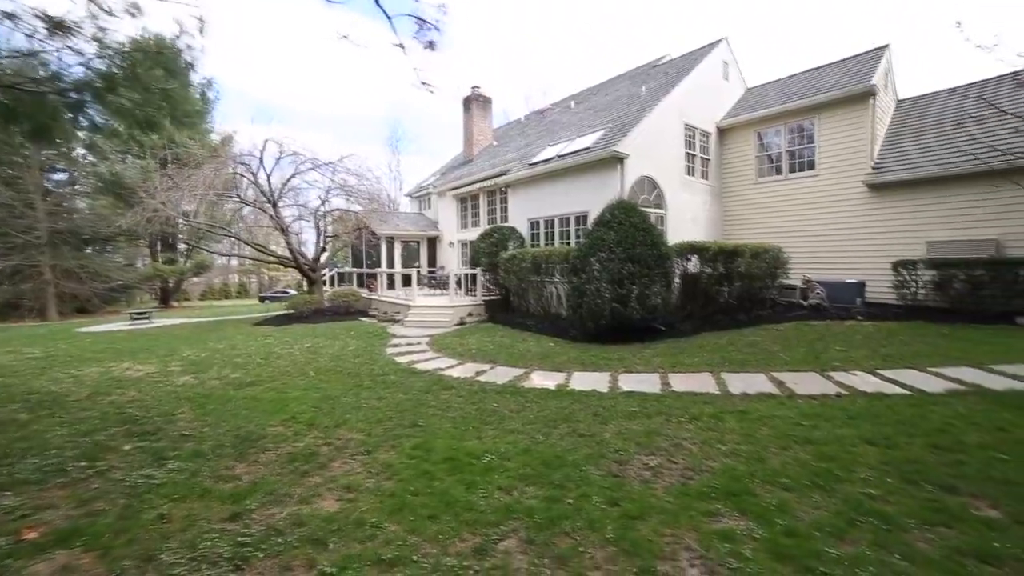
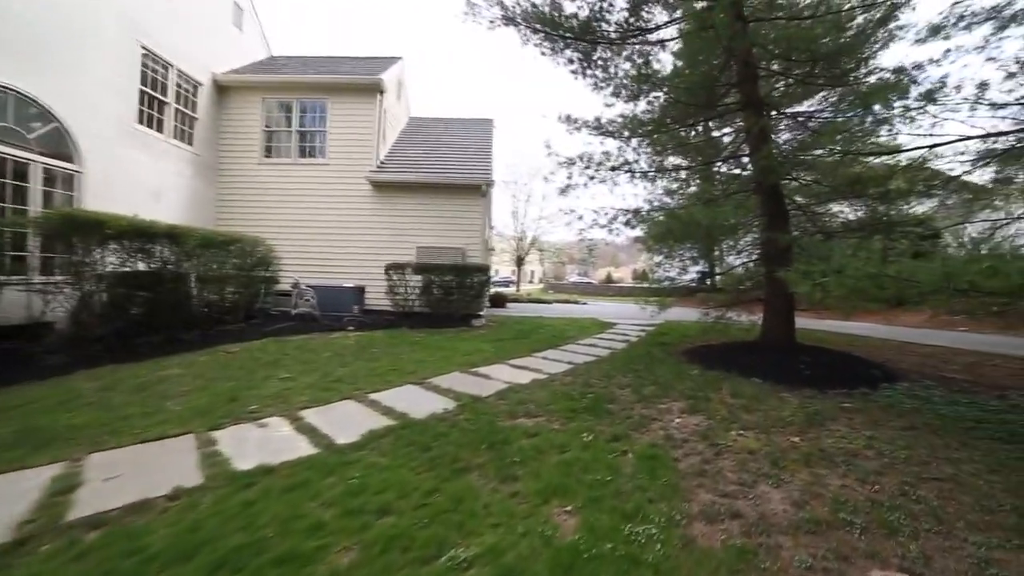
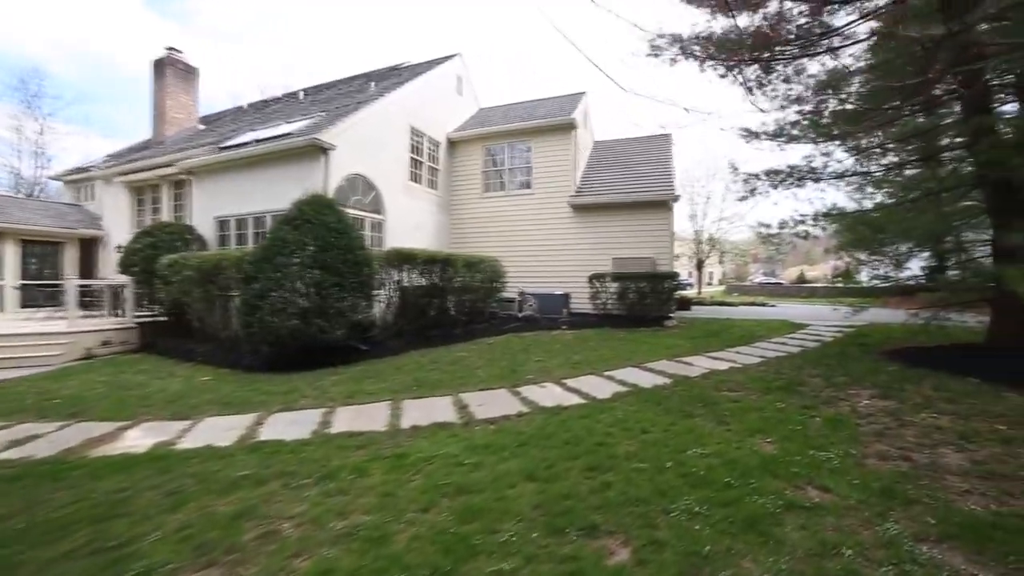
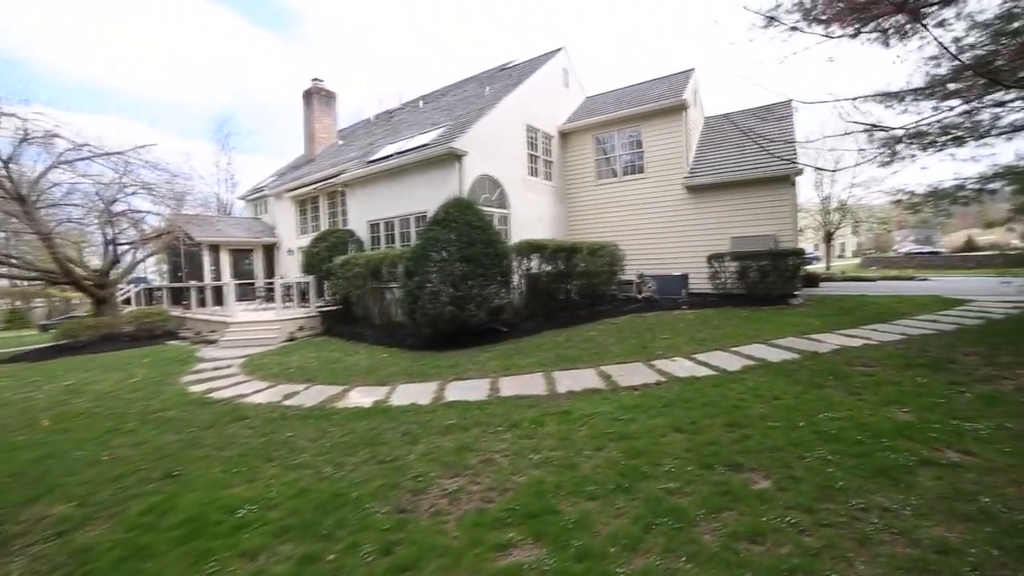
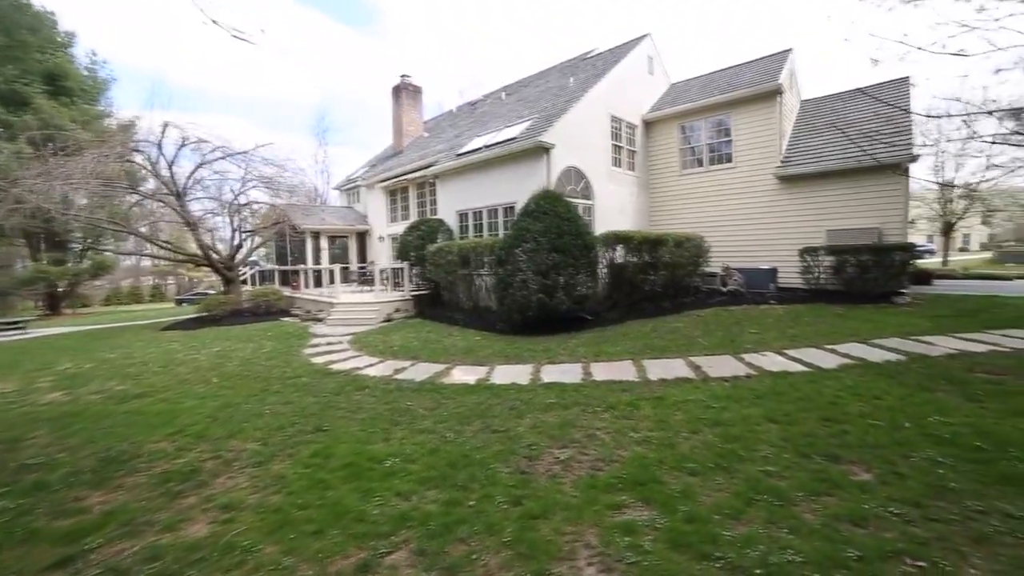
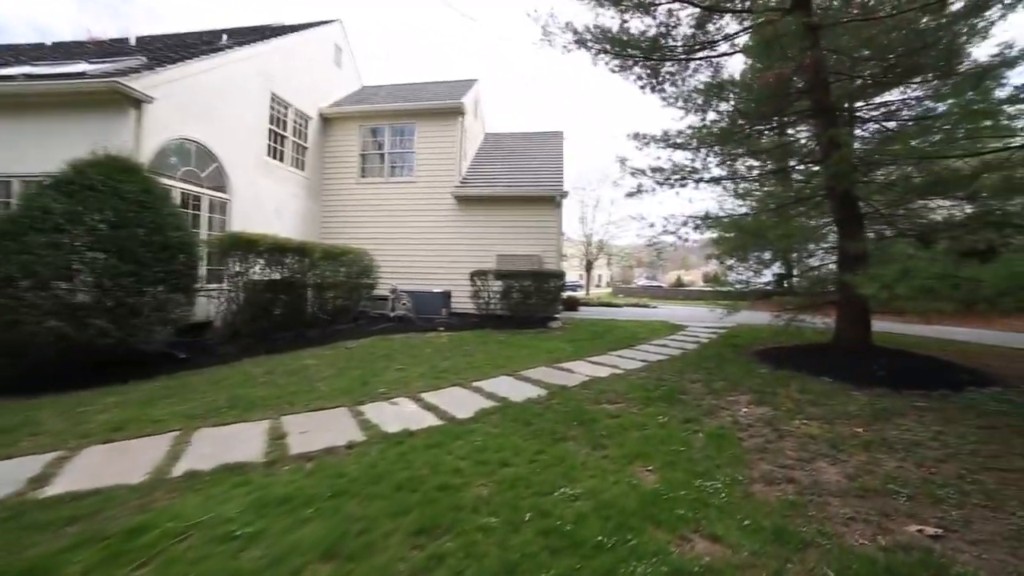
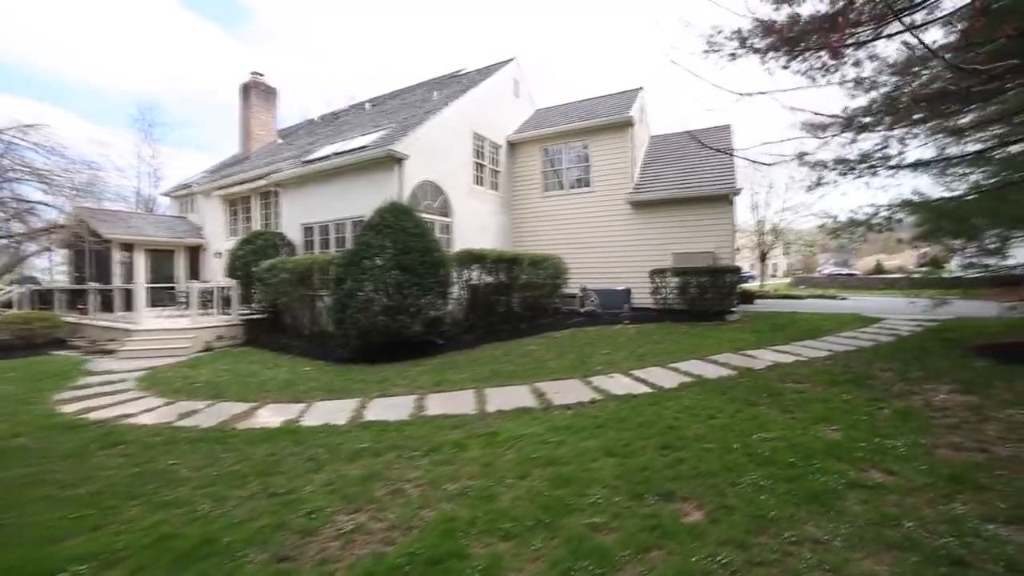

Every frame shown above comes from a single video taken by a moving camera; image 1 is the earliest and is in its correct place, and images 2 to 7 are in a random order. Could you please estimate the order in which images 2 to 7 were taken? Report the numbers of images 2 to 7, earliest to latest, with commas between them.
5, 4, 7, 3, 6, 2
